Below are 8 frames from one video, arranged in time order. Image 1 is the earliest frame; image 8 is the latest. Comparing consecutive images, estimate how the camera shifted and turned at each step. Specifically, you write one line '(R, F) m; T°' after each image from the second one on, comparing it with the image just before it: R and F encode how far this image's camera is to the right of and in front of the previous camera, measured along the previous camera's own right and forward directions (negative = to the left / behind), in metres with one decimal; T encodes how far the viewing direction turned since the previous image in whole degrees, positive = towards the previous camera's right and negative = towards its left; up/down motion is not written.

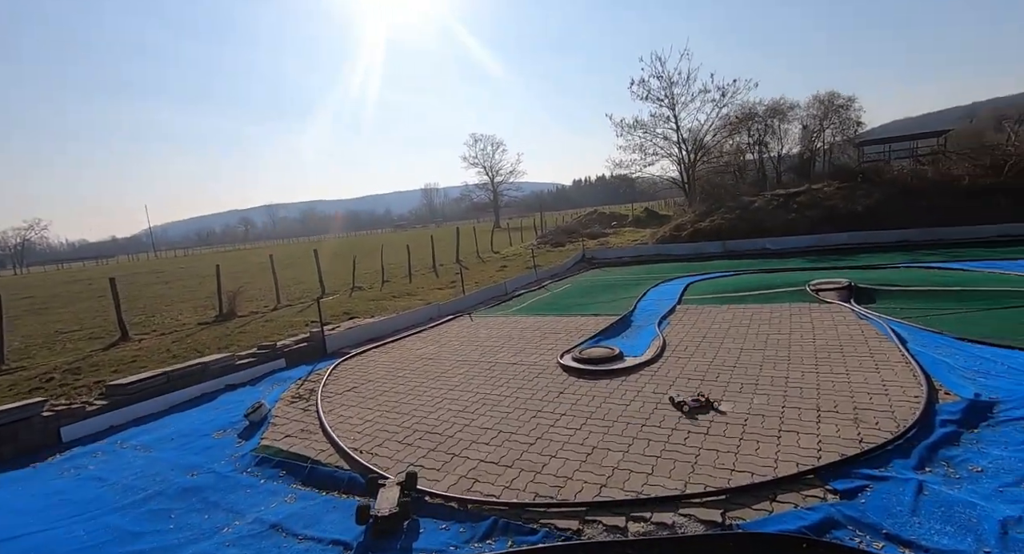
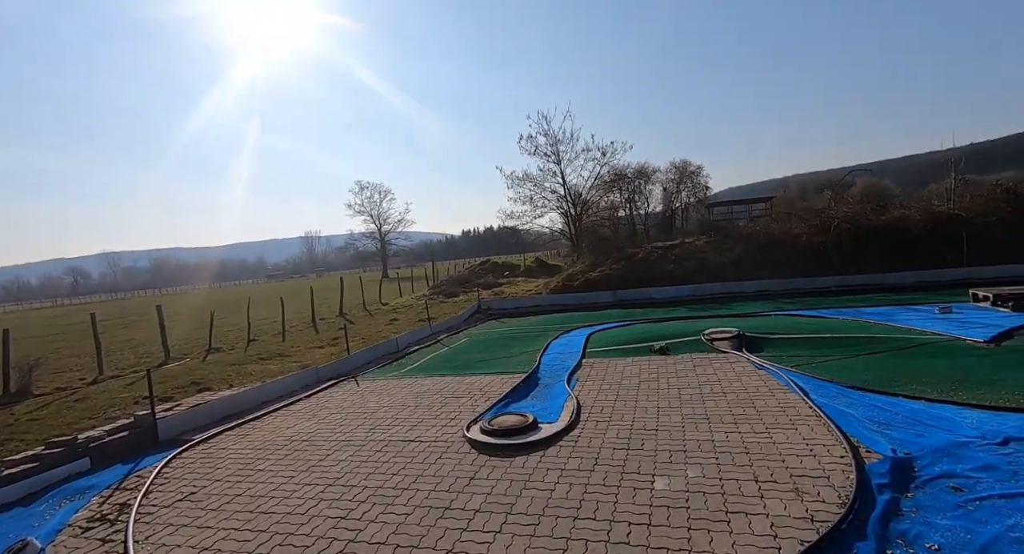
(-0.1, +0.7) m; +13°
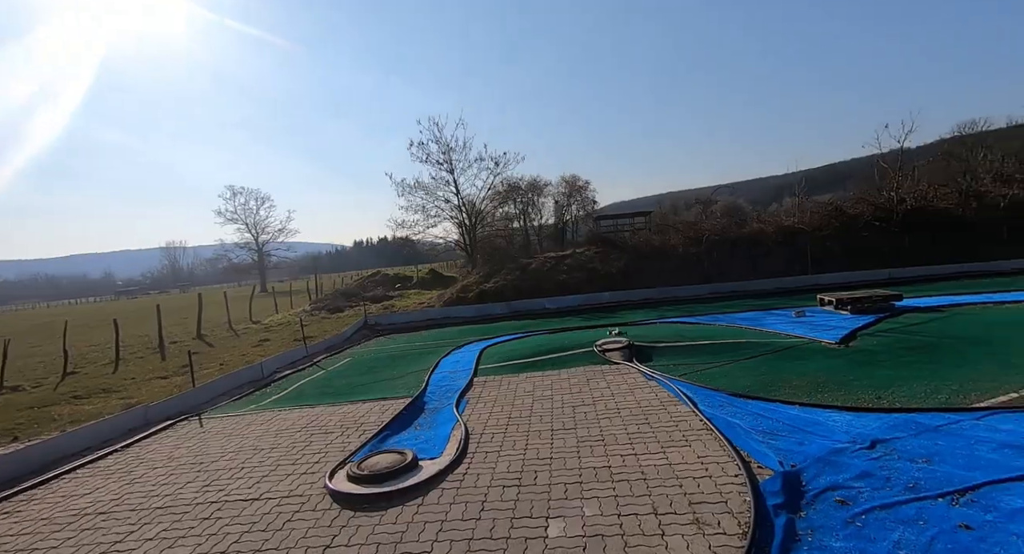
(+0.2, +0.5) m; +12°
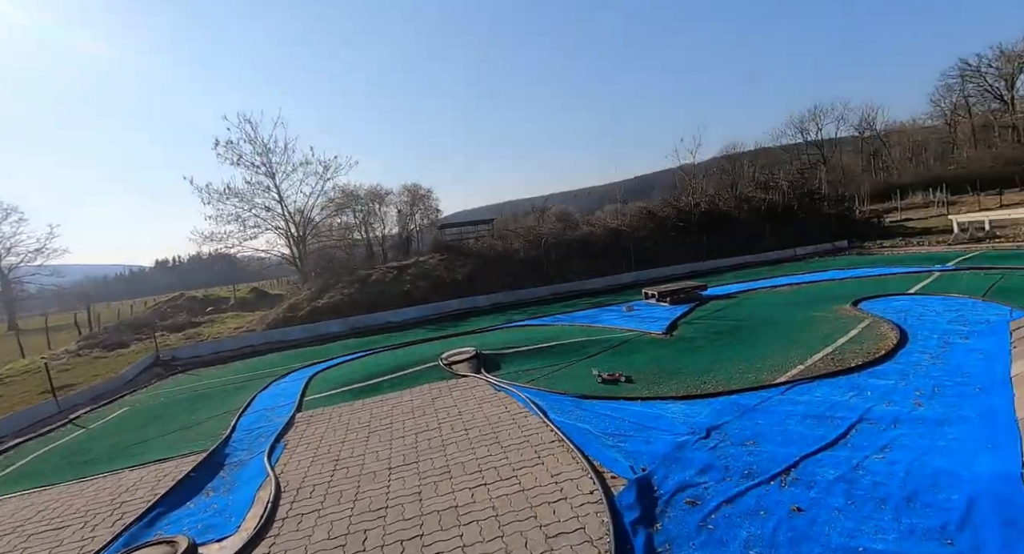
(+0.2, +0.6) m; +18°
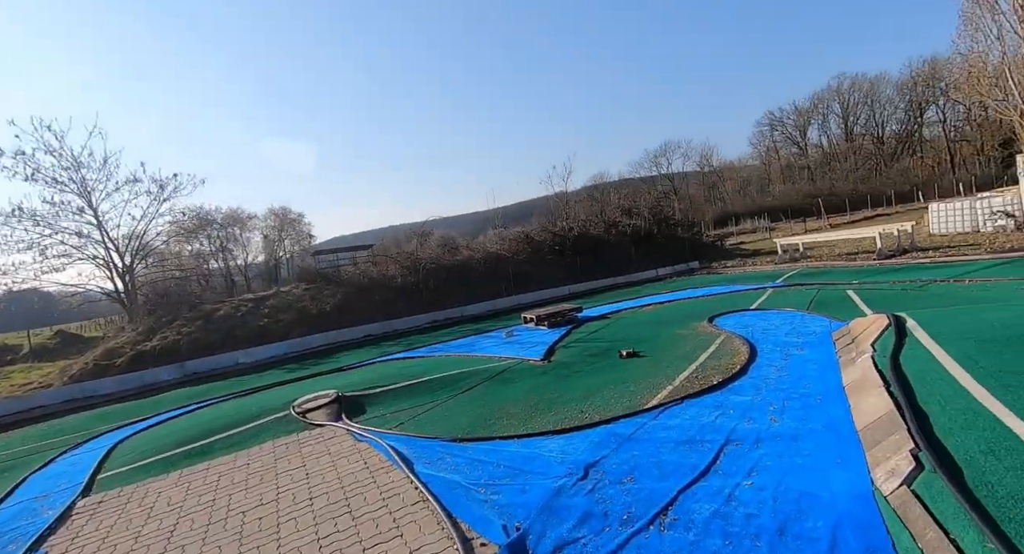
(+0.2, +0.5) m; +14°
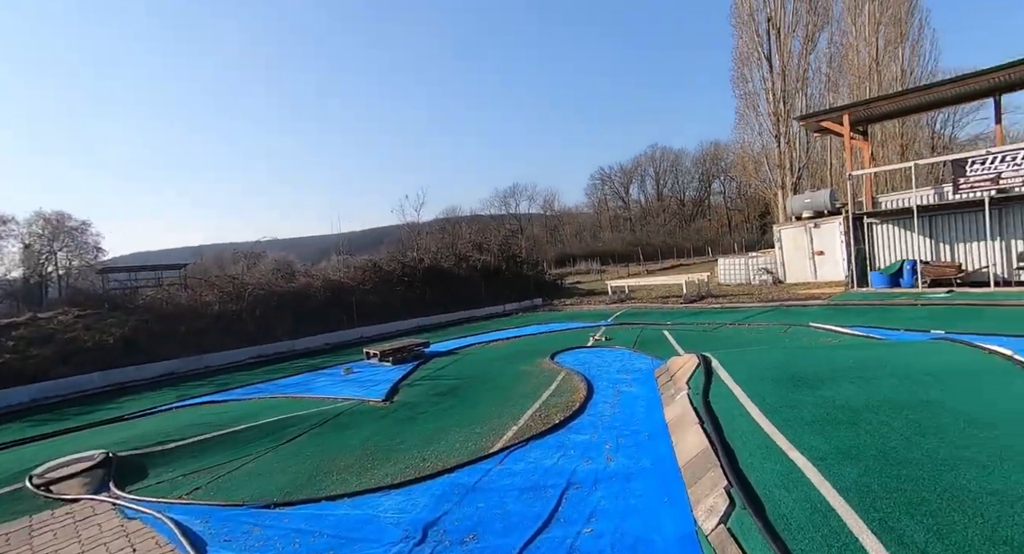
(0.0, +0.2) m; +18°
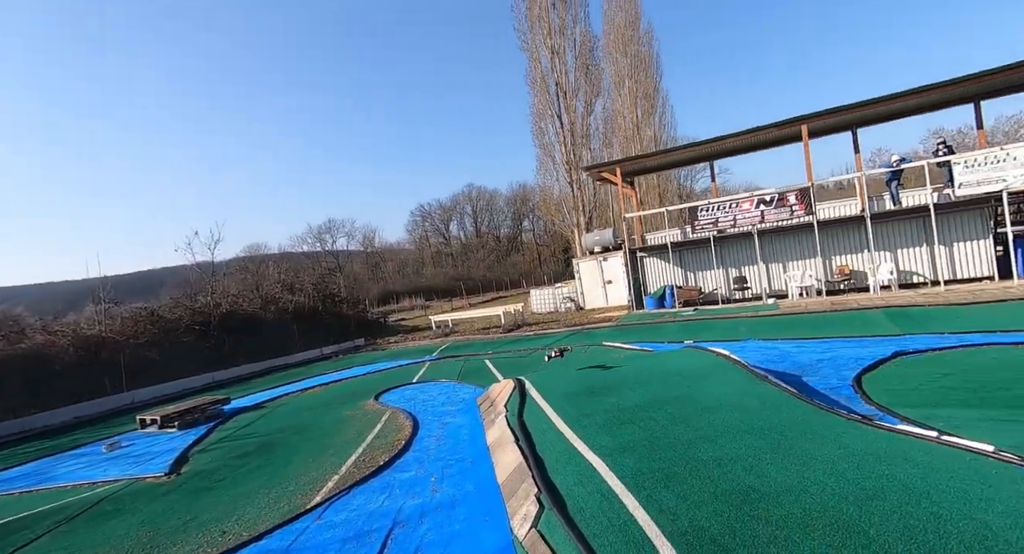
(0.0, -0.2) m; +21°
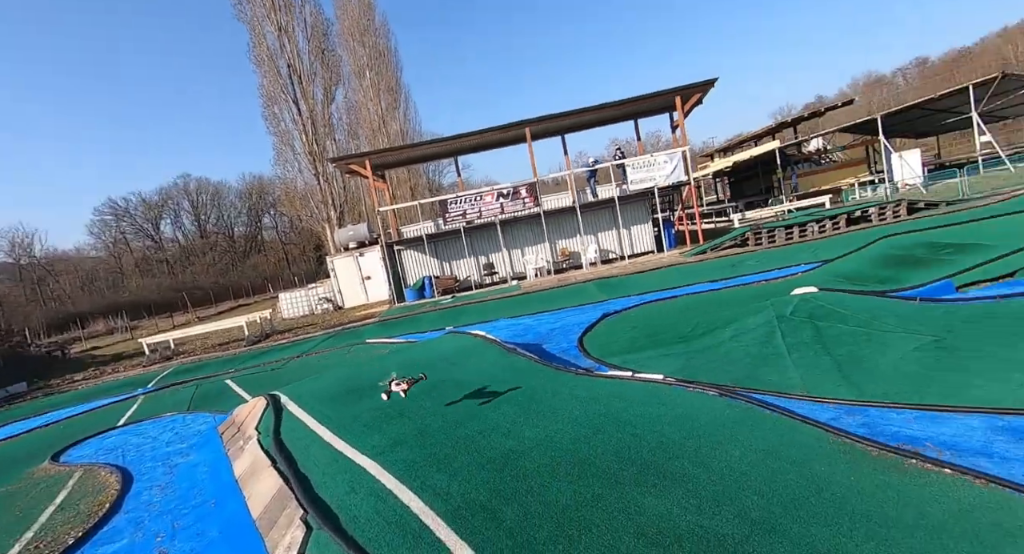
(0.0, 0.0) m; +28°
